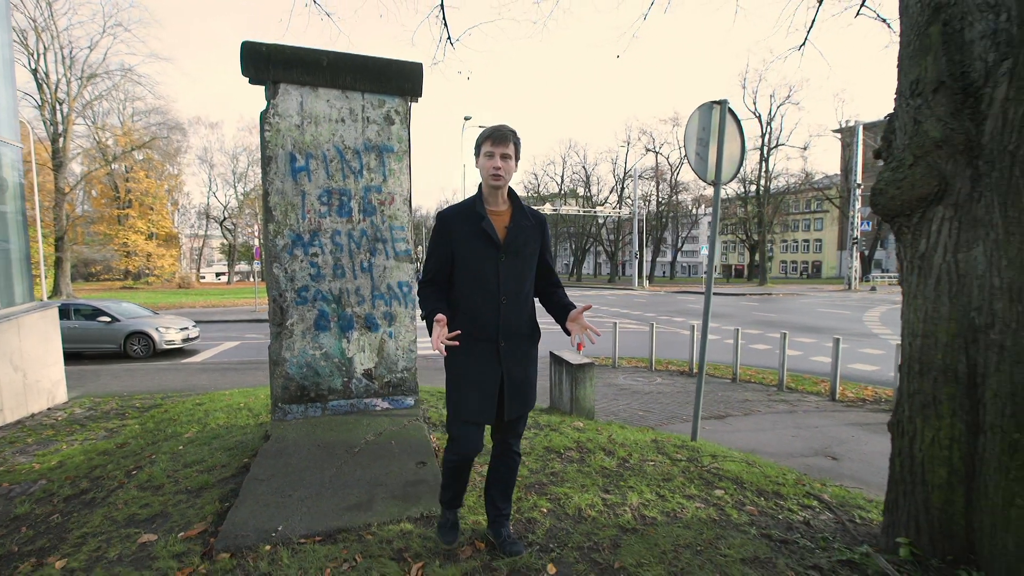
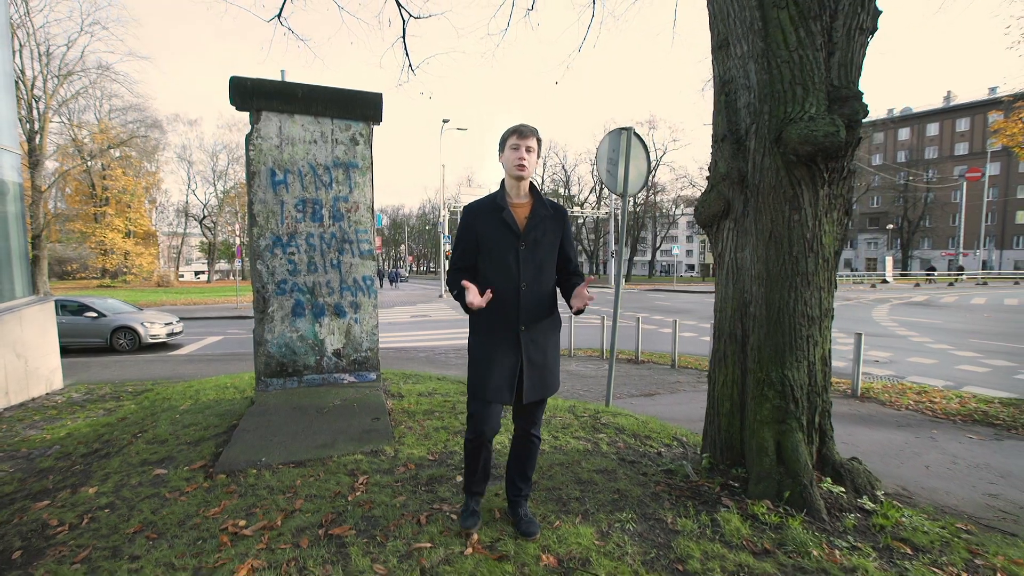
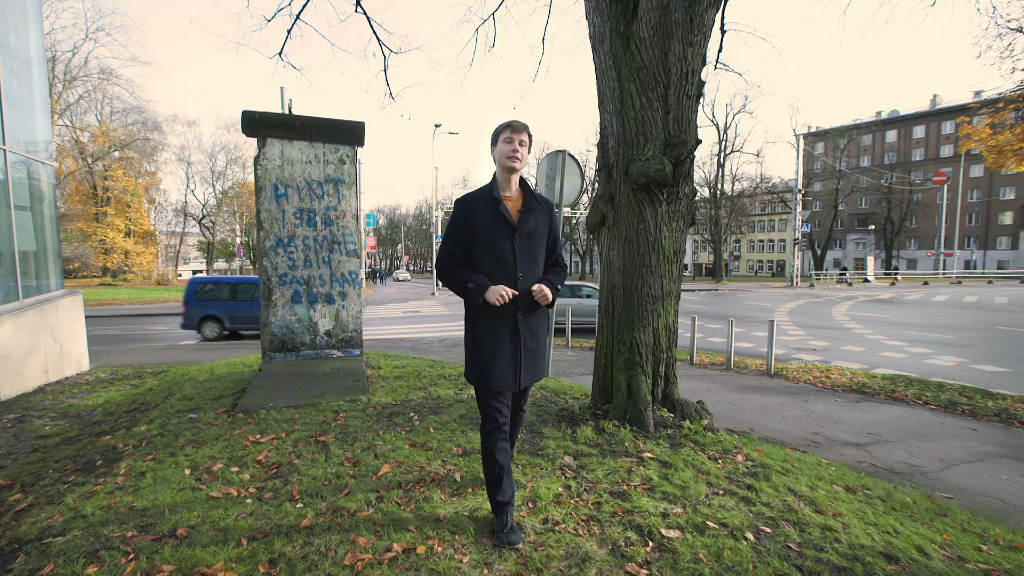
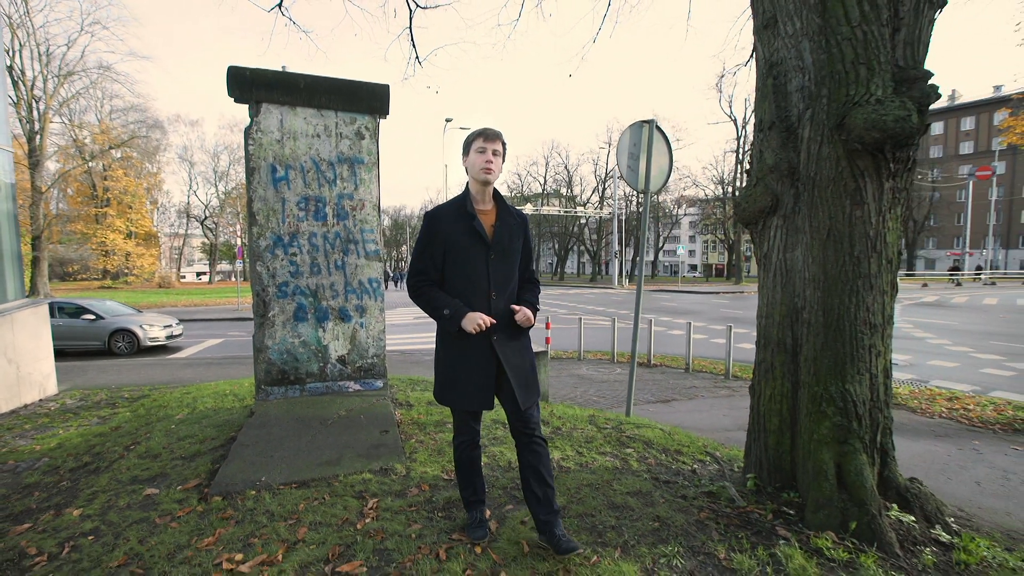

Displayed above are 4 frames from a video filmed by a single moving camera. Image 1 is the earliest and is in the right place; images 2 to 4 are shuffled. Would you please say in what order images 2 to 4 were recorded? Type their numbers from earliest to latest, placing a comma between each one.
4, 2, 3
